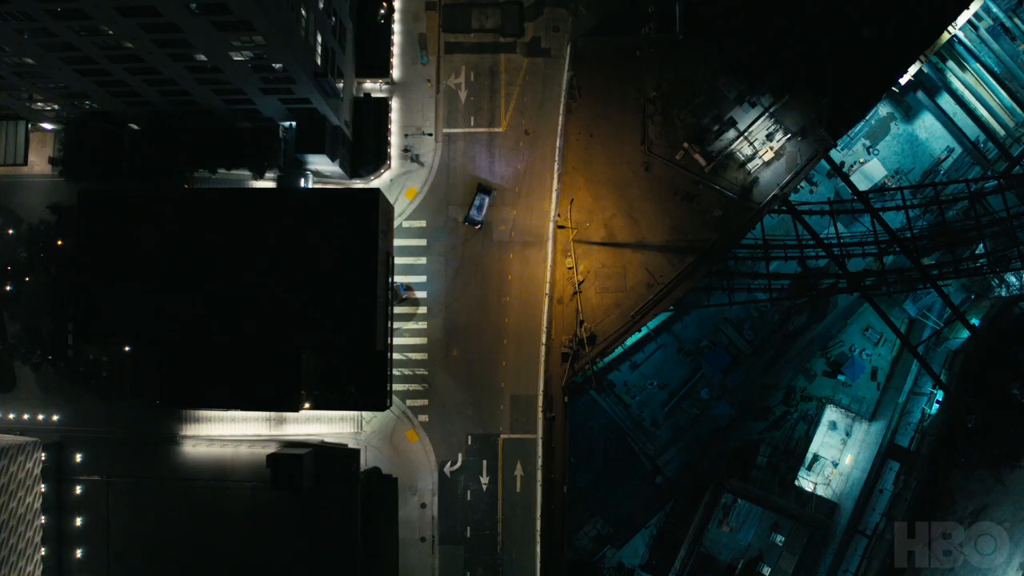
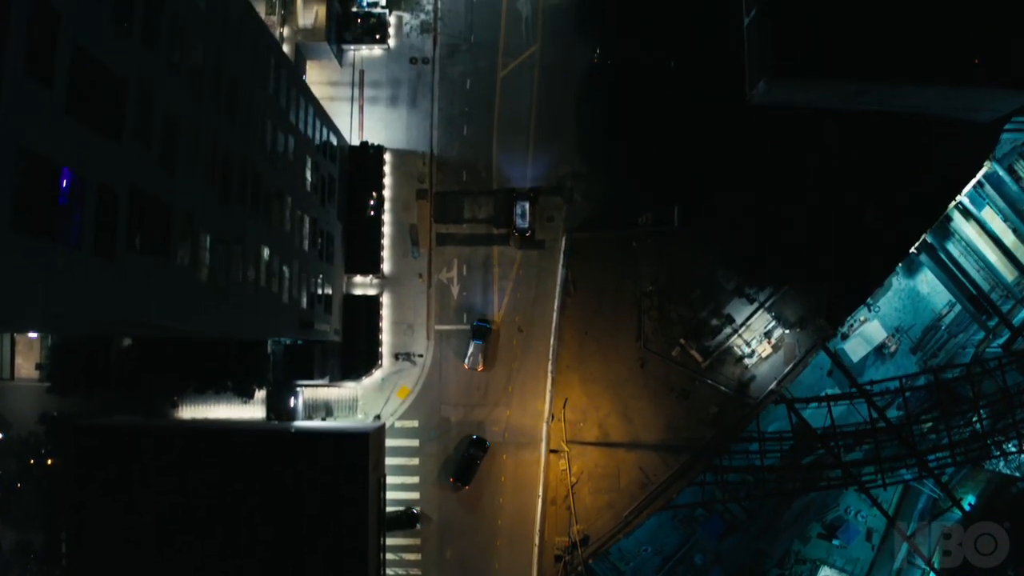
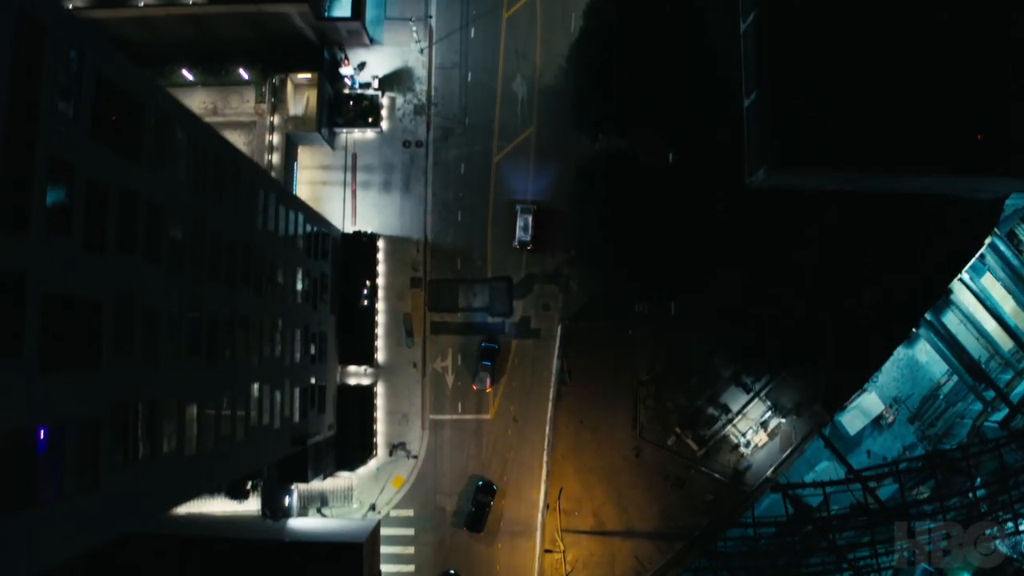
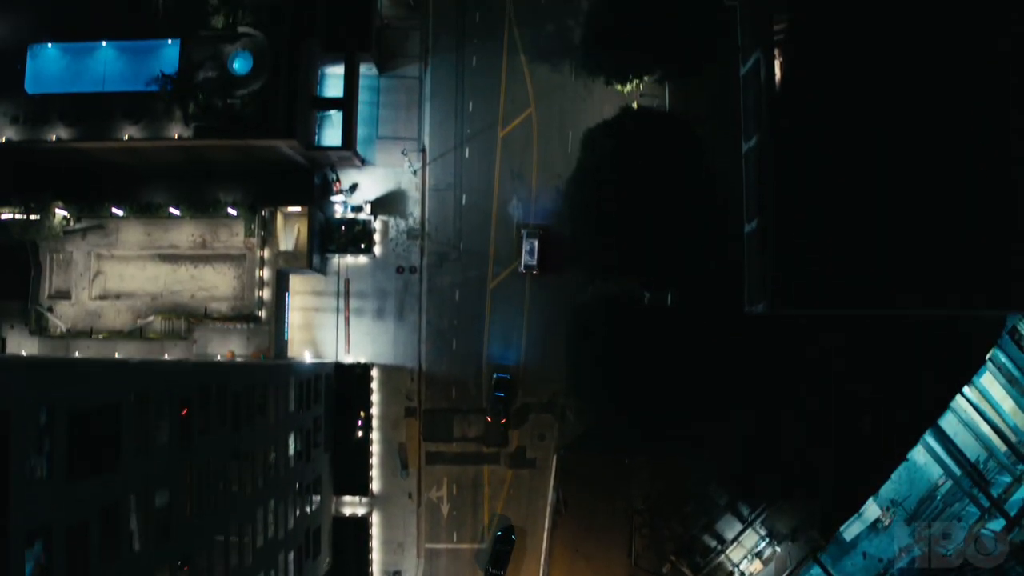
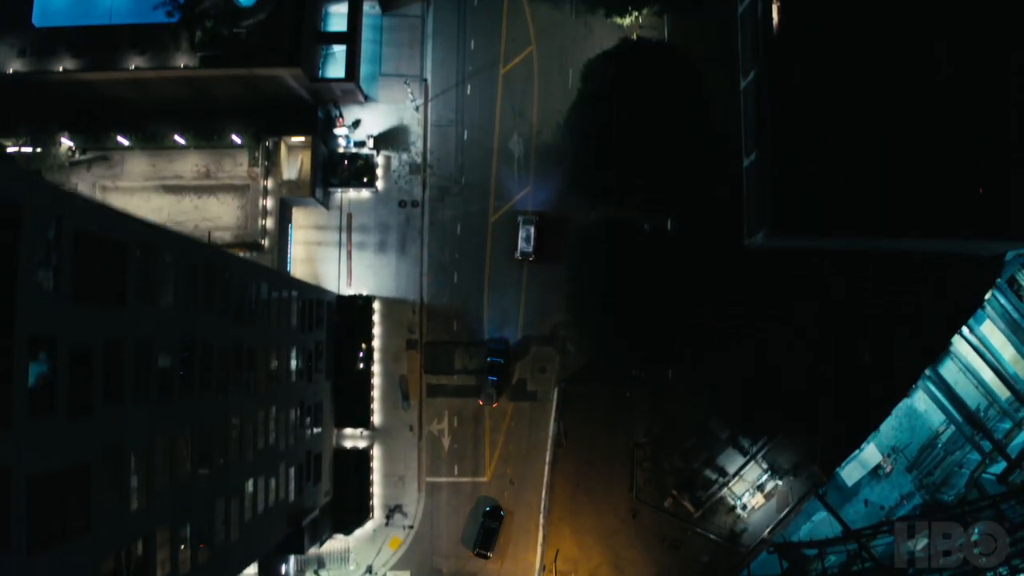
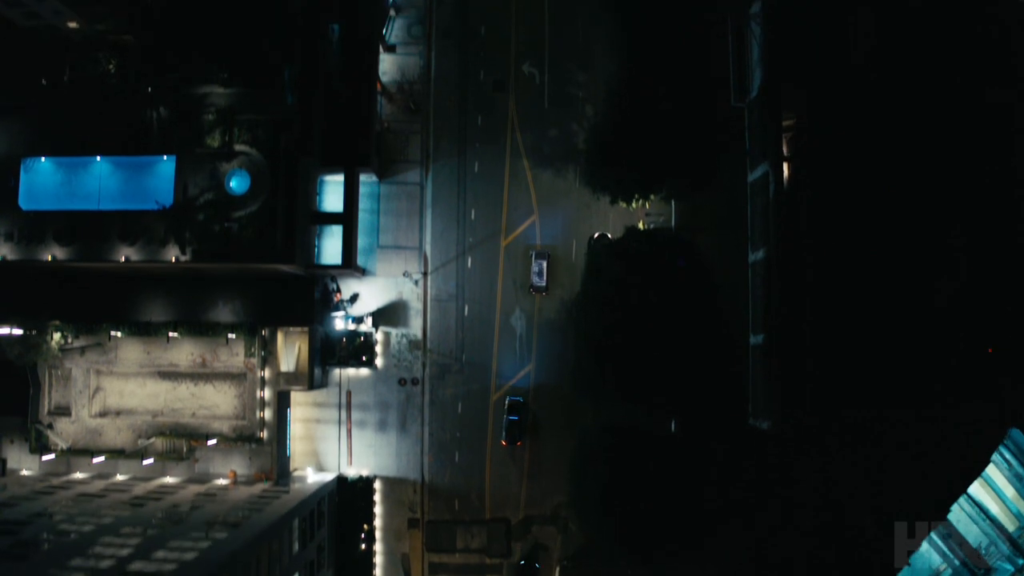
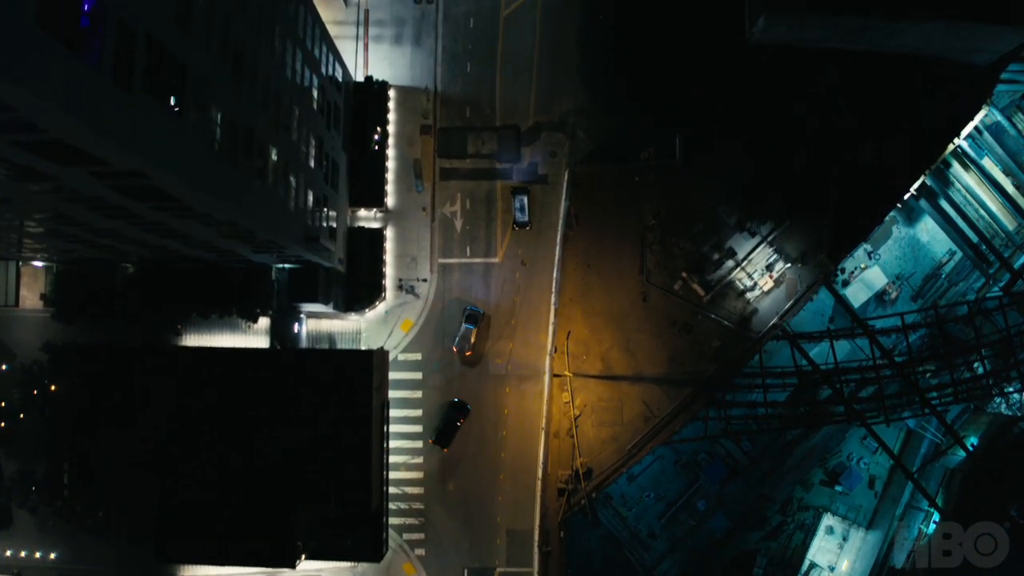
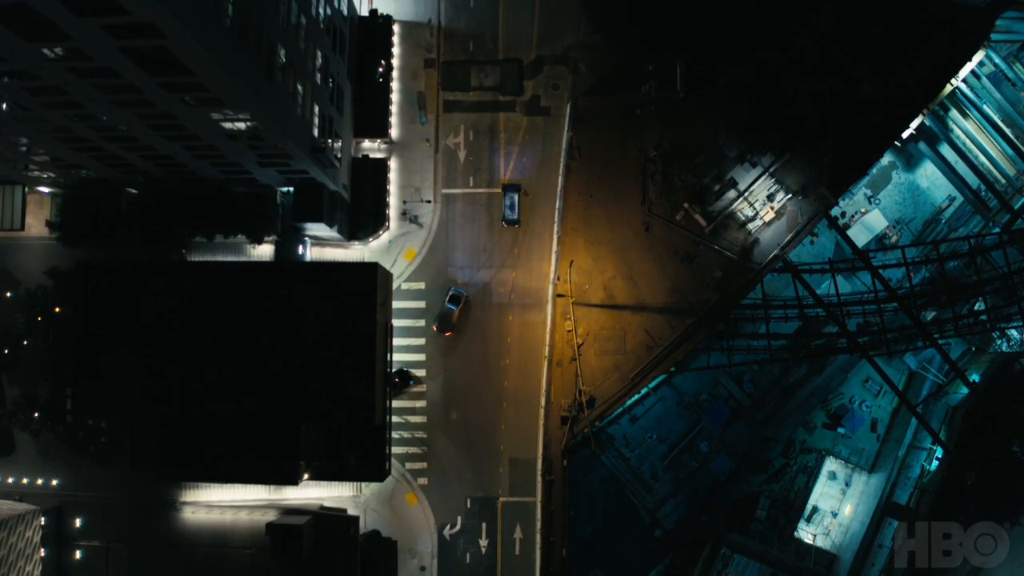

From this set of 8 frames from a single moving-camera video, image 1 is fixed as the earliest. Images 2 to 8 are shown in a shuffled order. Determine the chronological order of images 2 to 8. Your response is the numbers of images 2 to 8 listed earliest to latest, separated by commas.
8, 7, 2, 3, 5, 4, 6
